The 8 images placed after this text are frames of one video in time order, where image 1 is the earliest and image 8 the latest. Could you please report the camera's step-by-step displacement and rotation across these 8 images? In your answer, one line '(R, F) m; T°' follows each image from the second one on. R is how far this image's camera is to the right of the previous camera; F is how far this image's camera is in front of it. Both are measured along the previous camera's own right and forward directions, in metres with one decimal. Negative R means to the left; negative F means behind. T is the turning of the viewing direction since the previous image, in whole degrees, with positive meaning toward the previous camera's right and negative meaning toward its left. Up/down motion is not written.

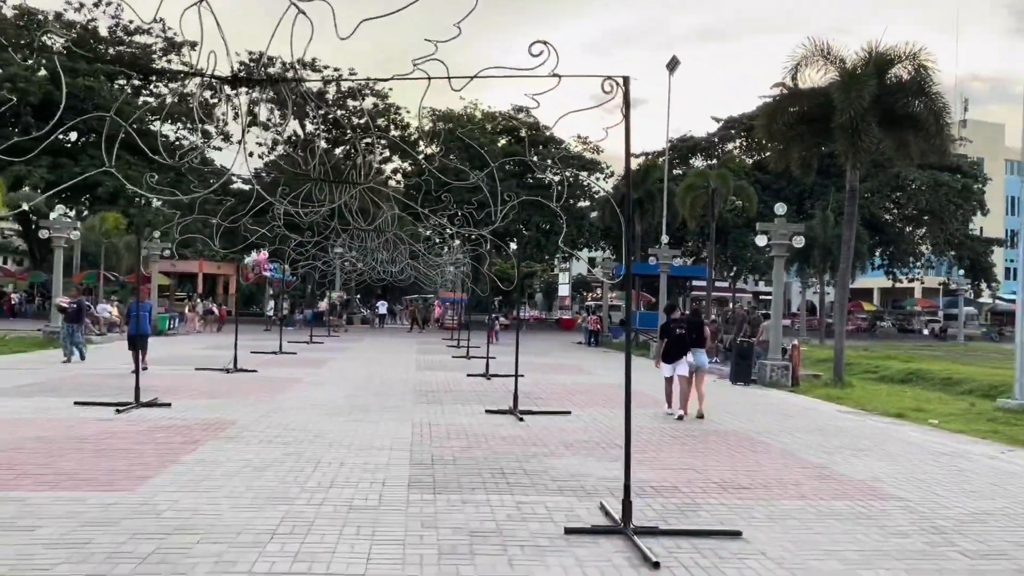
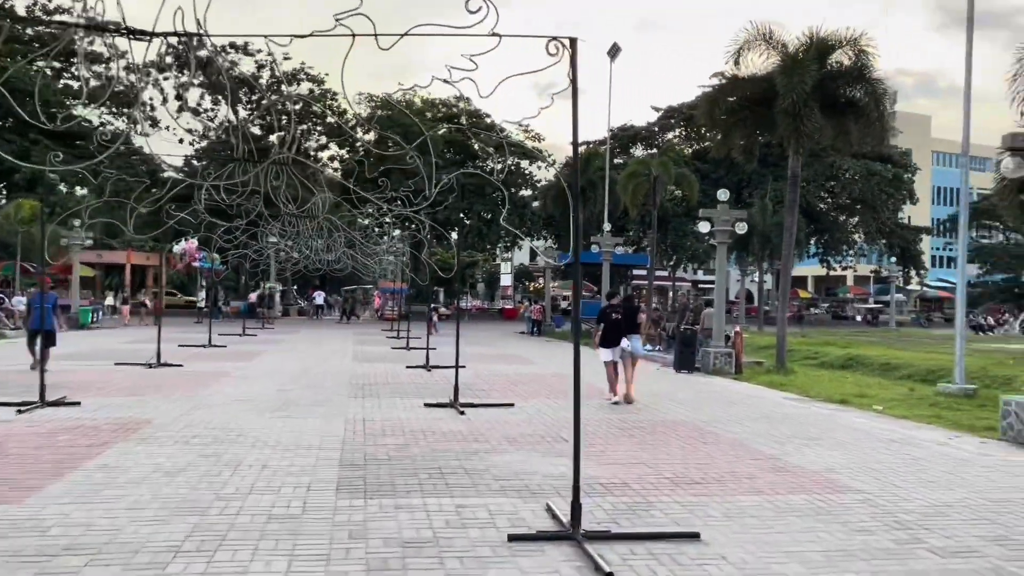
(0.0, +0.5) m; +4°
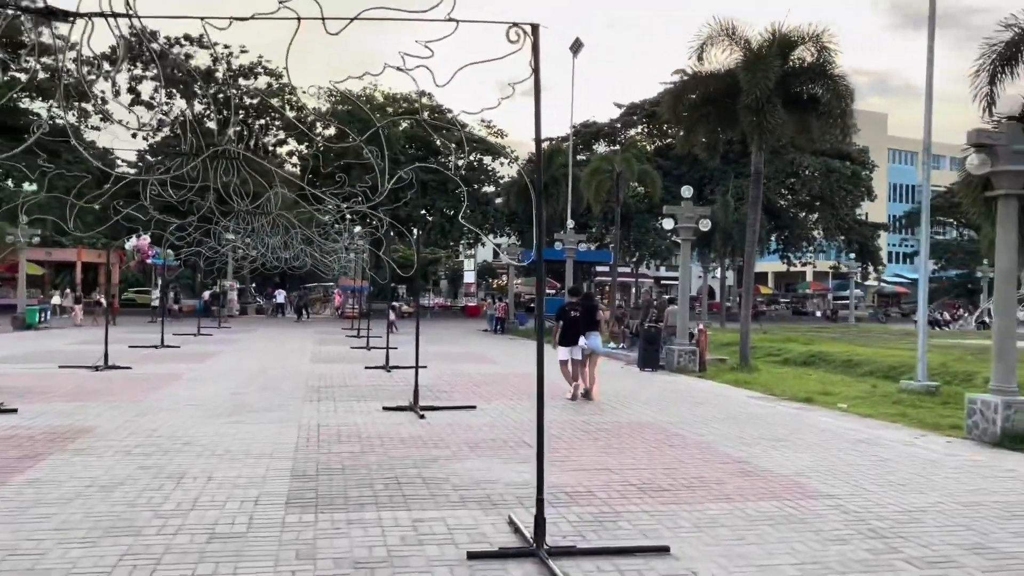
(0.0, +0.3) m; +3°
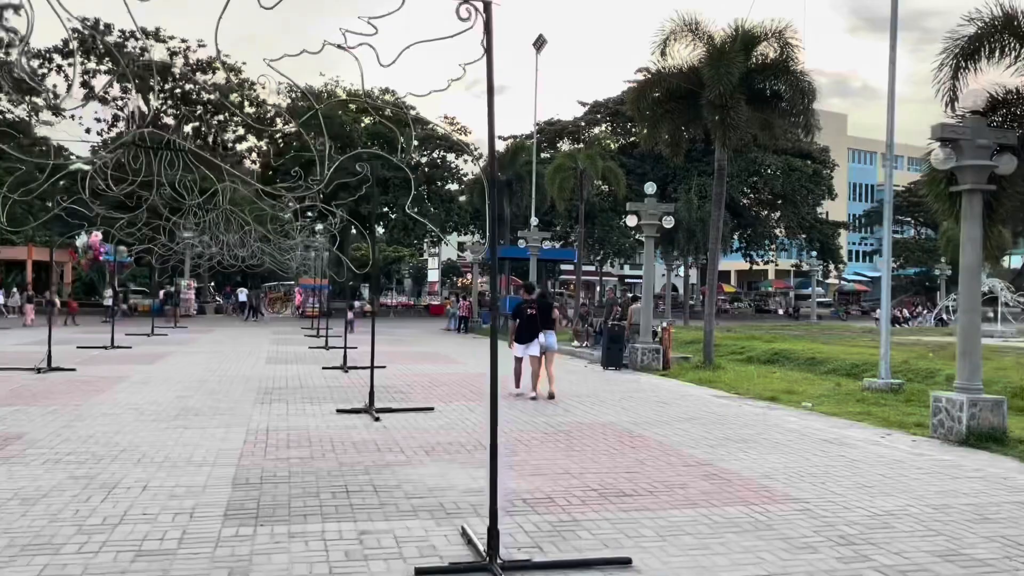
(+0.1, +0.3) m; +2°
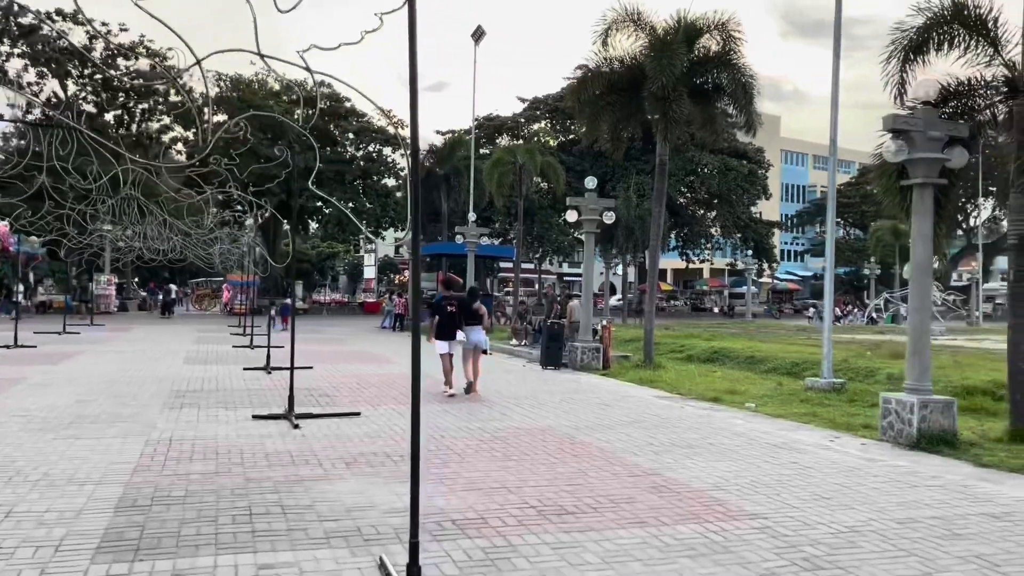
(+0.1, +0.7) m; +4°
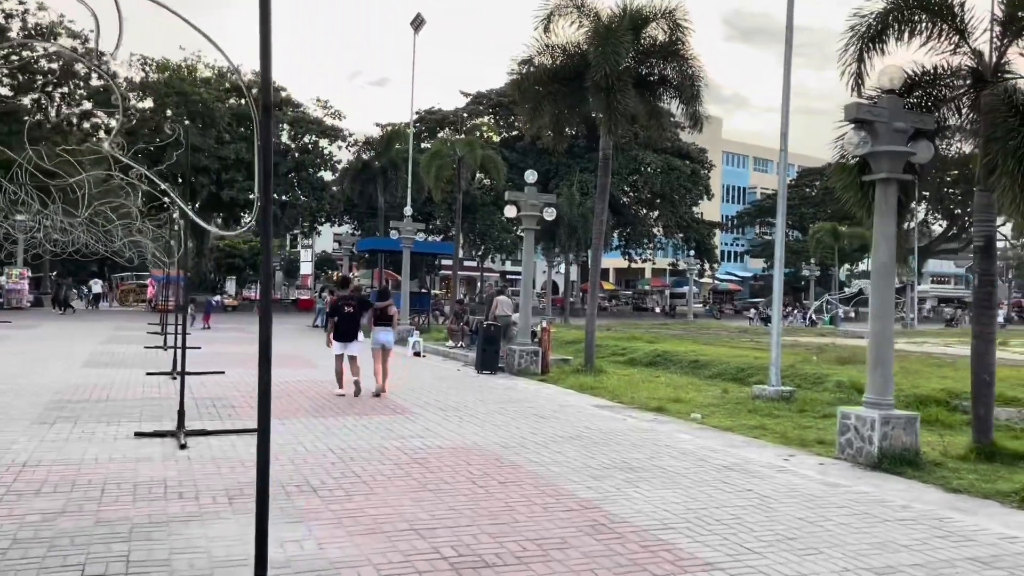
(+0.2, +1.0) m; +4°
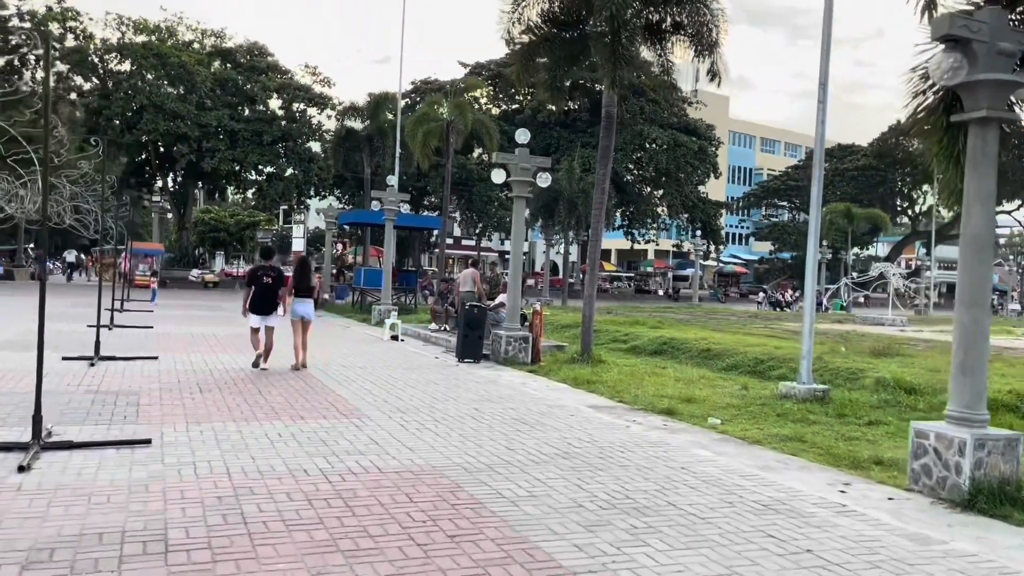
(+0.2, +2.0) m; 0°
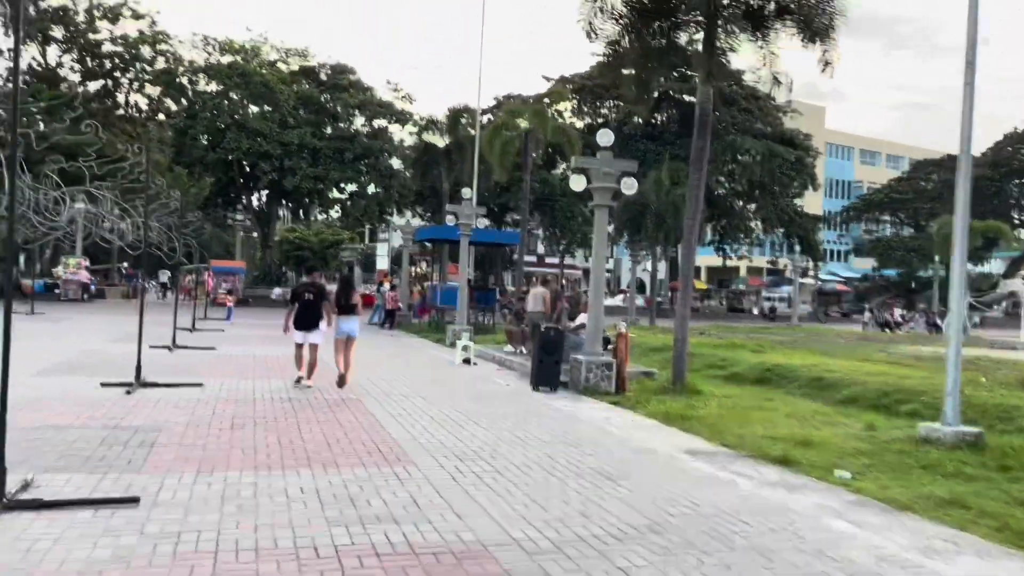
(+0.1, +1.4) m; -6°
